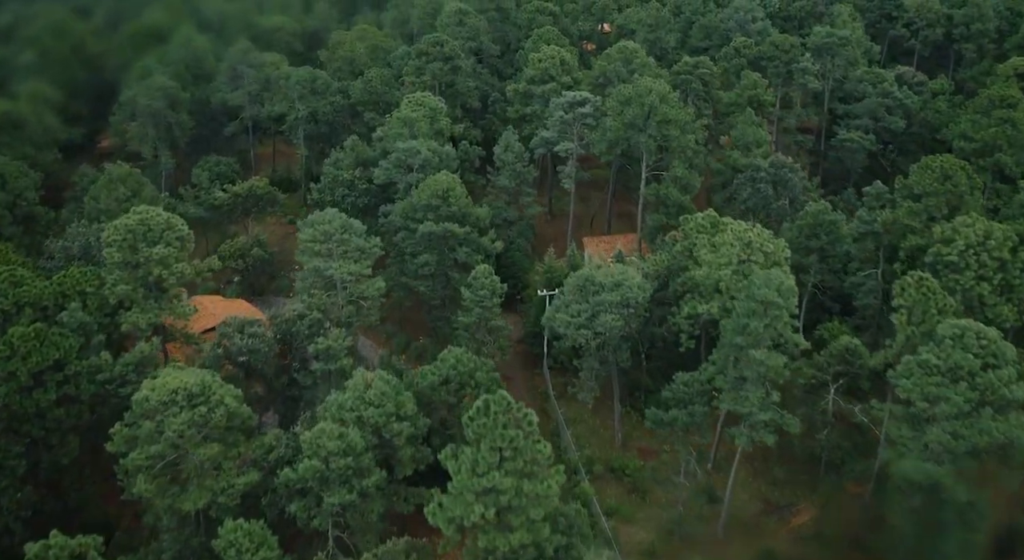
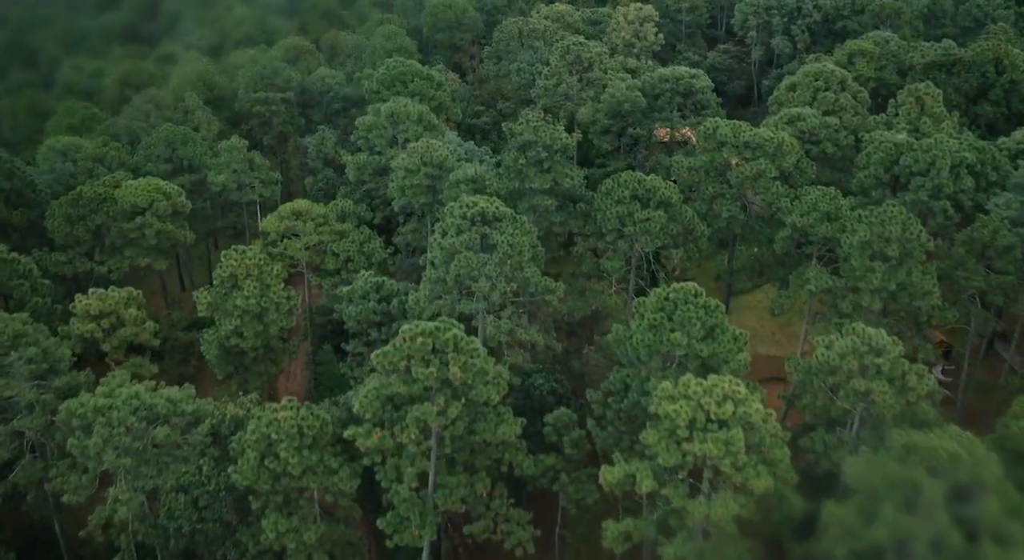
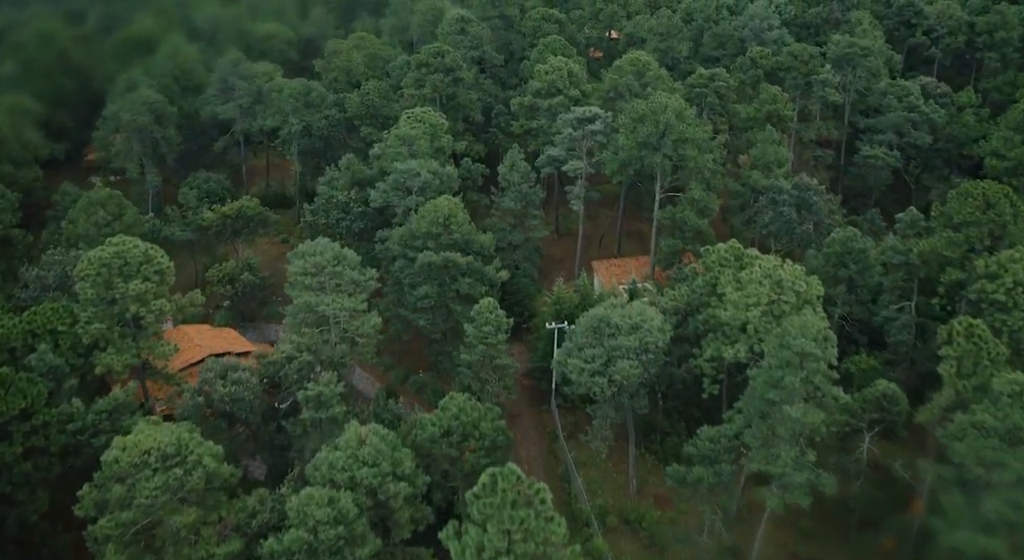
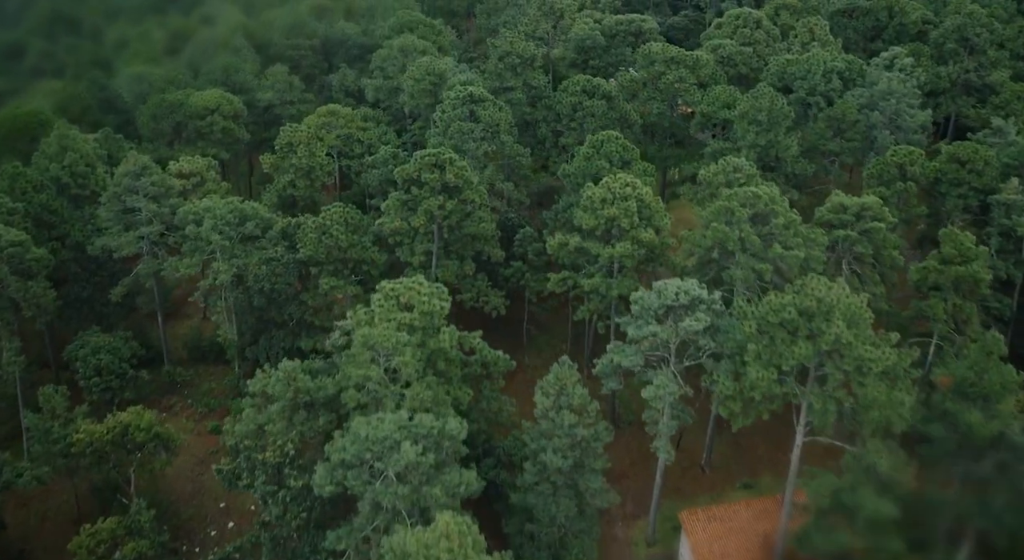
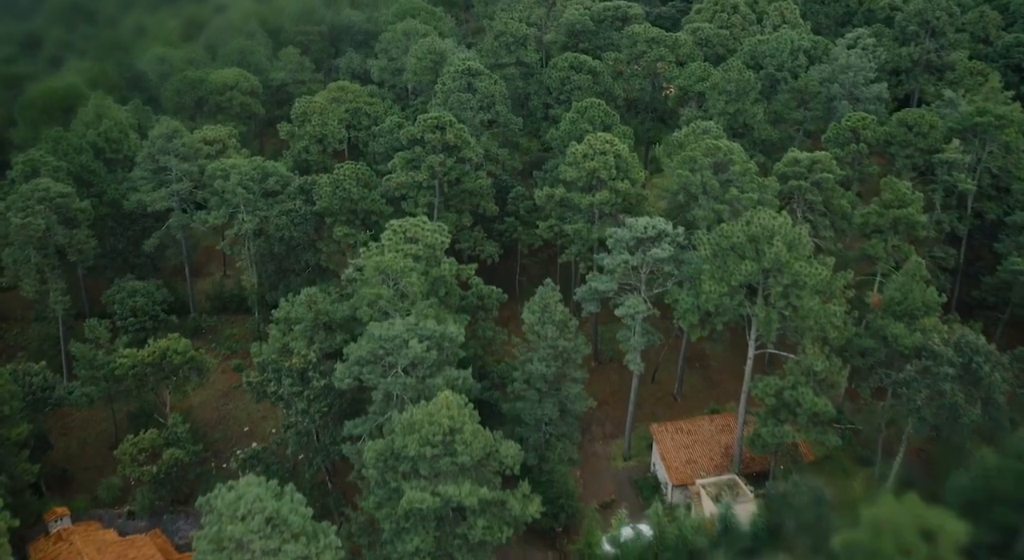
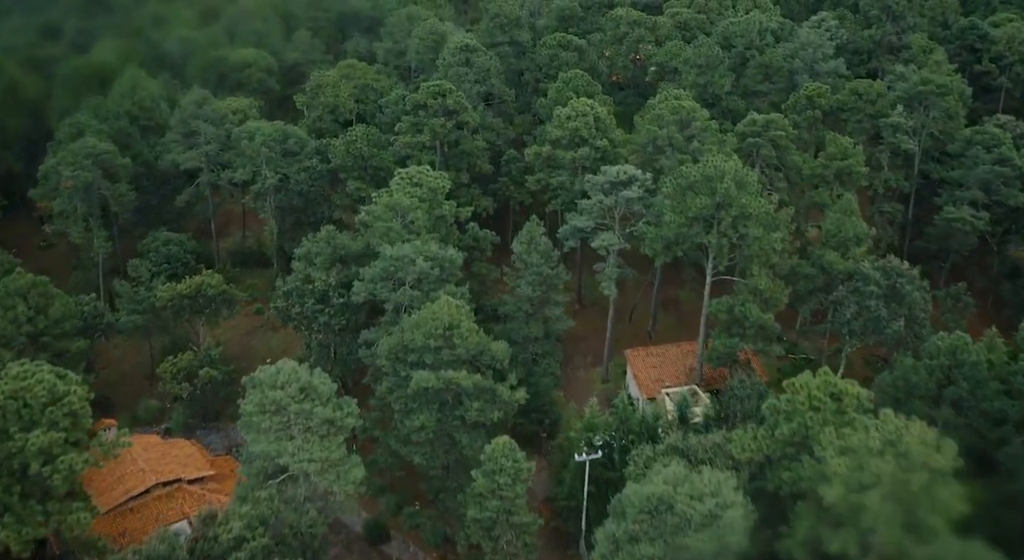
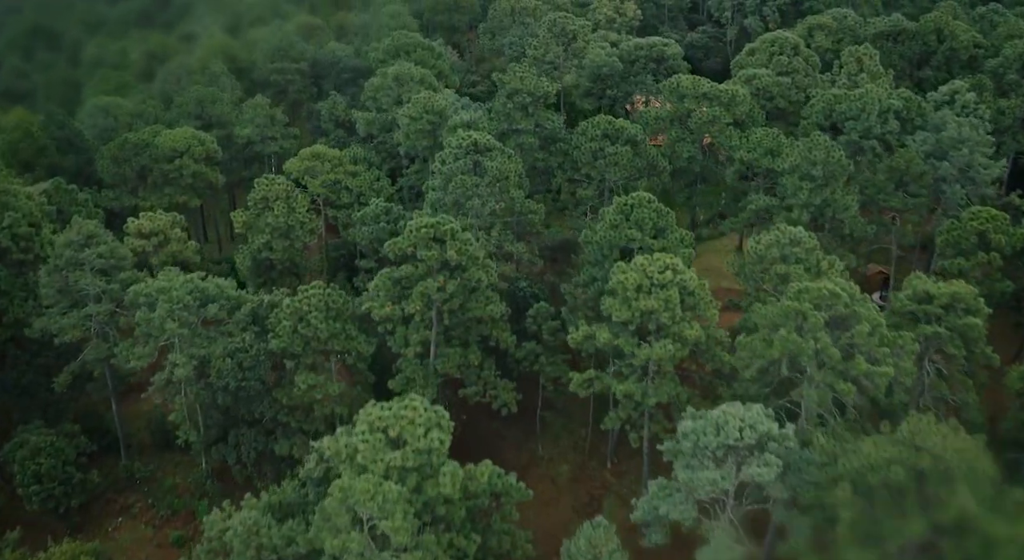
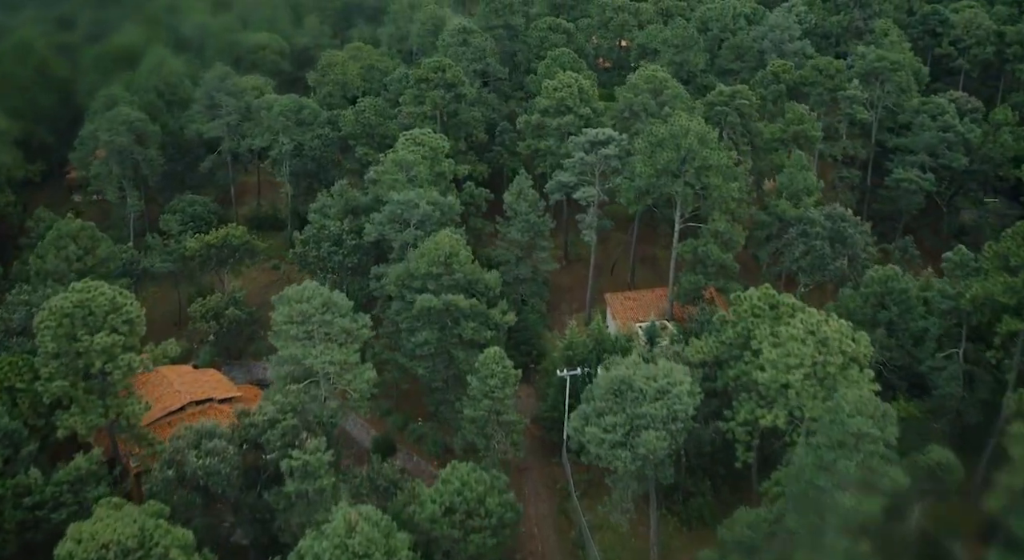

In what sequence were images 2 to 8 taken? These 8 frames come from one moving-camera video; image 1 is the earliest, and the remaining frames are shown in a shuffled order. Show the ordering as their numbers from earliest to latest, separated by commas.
3, 8, 6, 5, 4, 7, 2
